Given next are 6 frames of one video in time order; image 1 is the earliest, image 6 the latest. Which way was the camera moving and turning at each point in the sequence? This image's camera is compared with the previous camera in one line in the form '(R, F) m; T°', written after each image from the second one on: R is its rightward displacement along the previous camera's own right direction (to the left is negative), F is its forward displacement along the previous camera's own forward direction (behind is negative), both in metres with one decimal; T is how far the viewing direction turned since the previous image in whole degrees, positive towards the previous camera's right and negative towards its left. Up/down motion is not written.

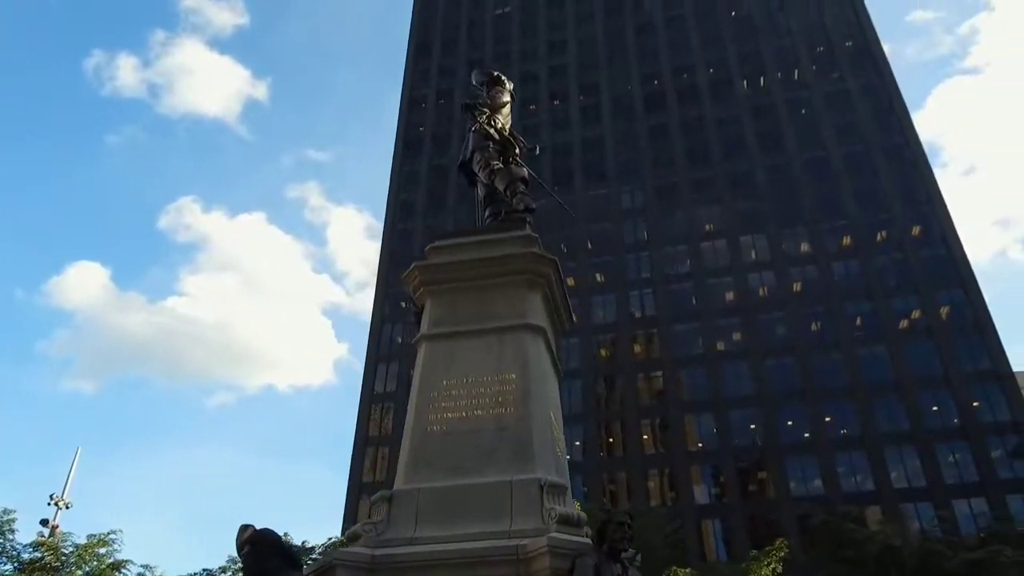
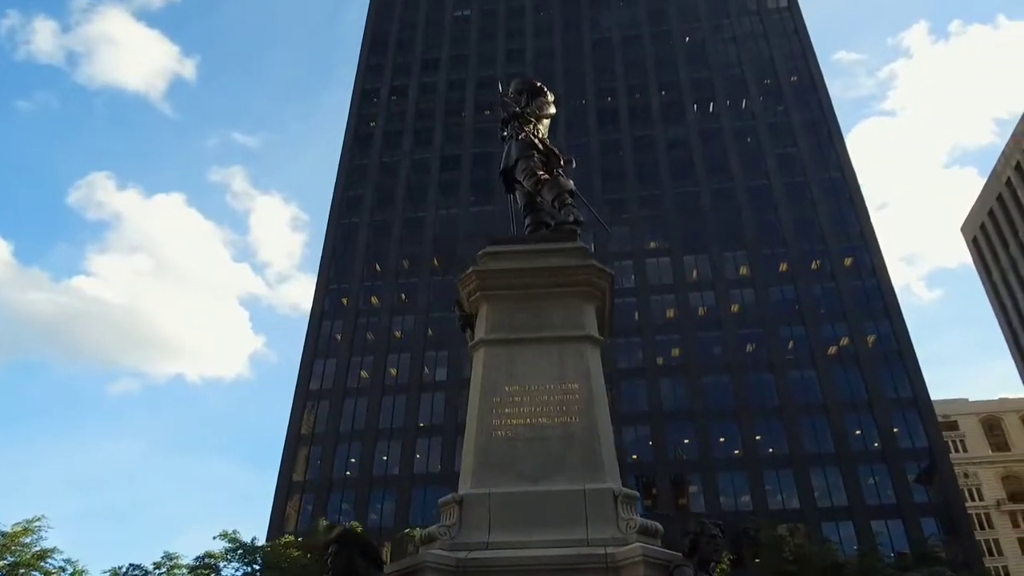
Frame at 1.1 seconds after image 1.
(-1.3, 0.0) m; +5°
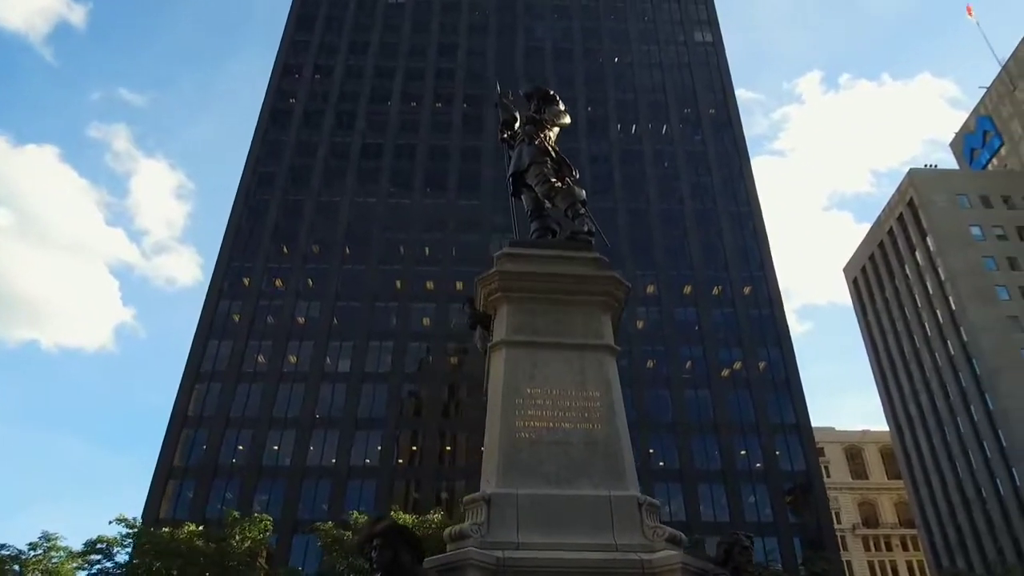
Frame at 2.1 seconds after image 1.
(-1.2, 0.0) m; +8°
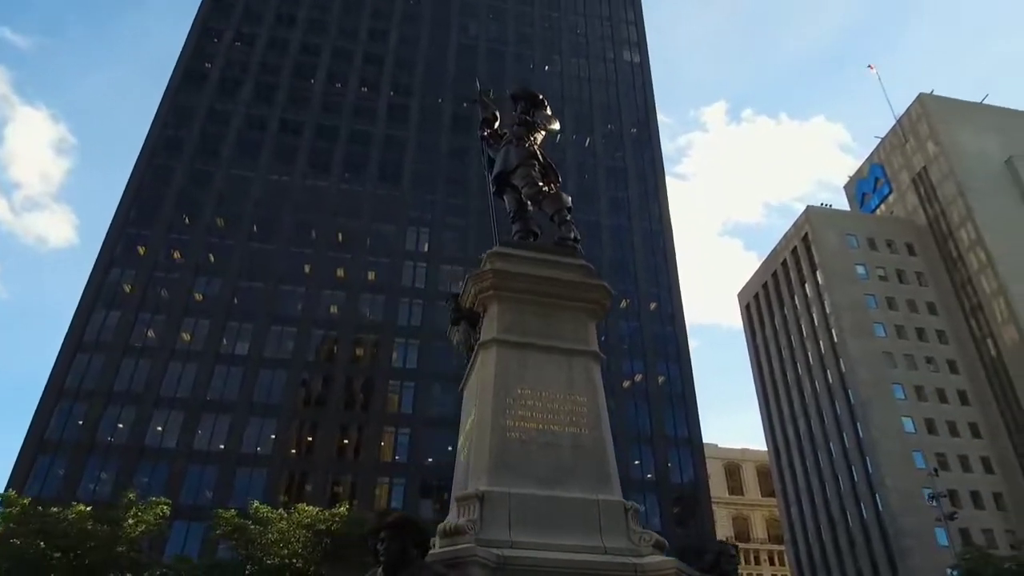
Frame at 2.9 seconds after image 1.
(-0.9, 0.0) m; +7°
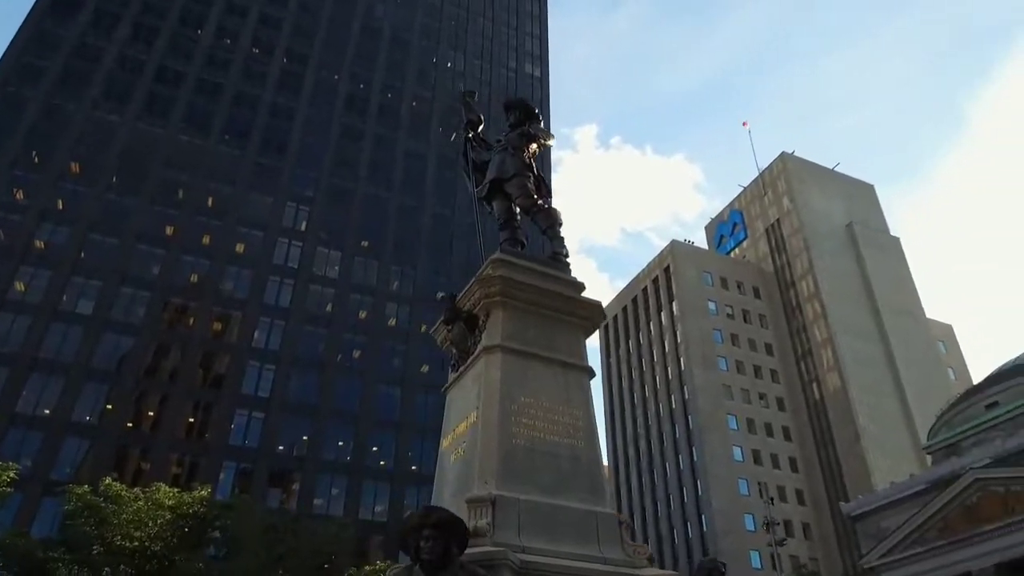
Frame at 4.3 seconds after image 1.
(-1.5, 0.0) m; +11°
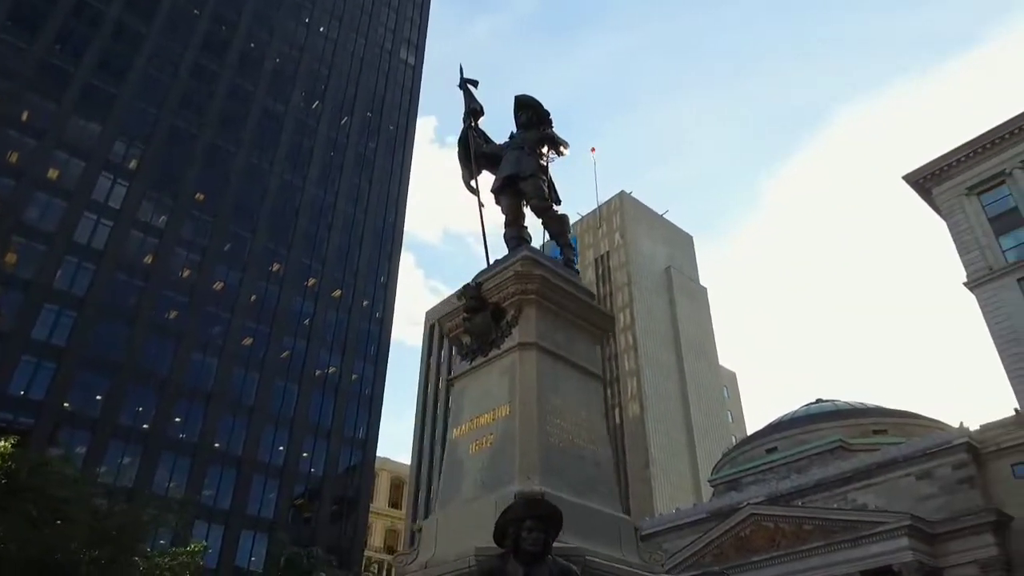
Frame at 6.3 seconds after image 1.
(-2.3, +0.2) m; +14°
